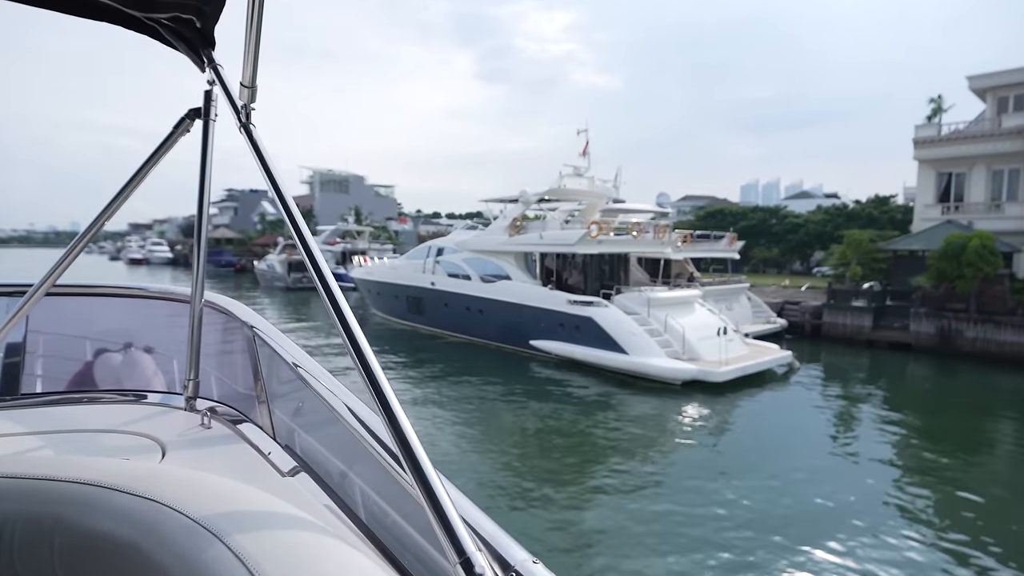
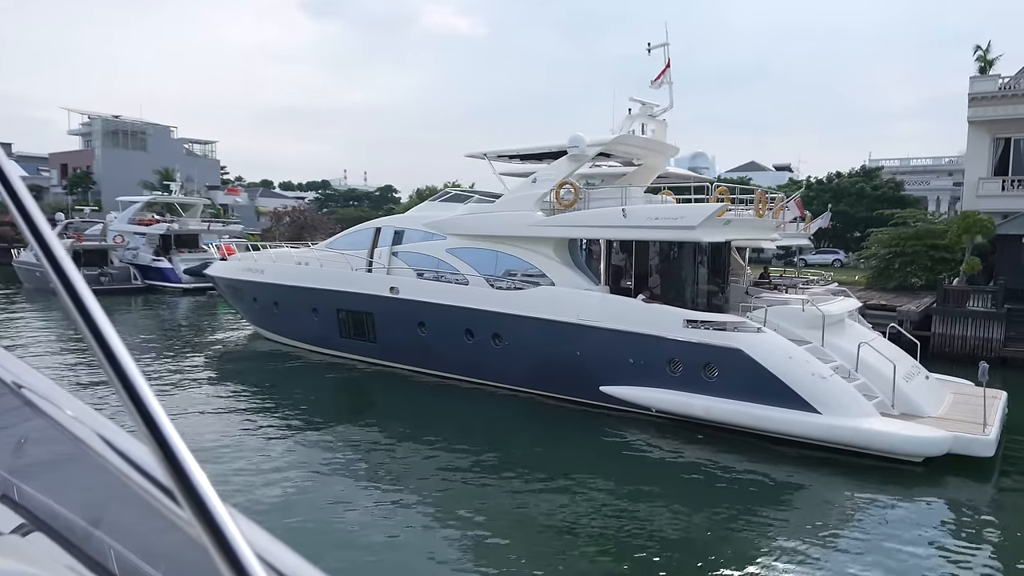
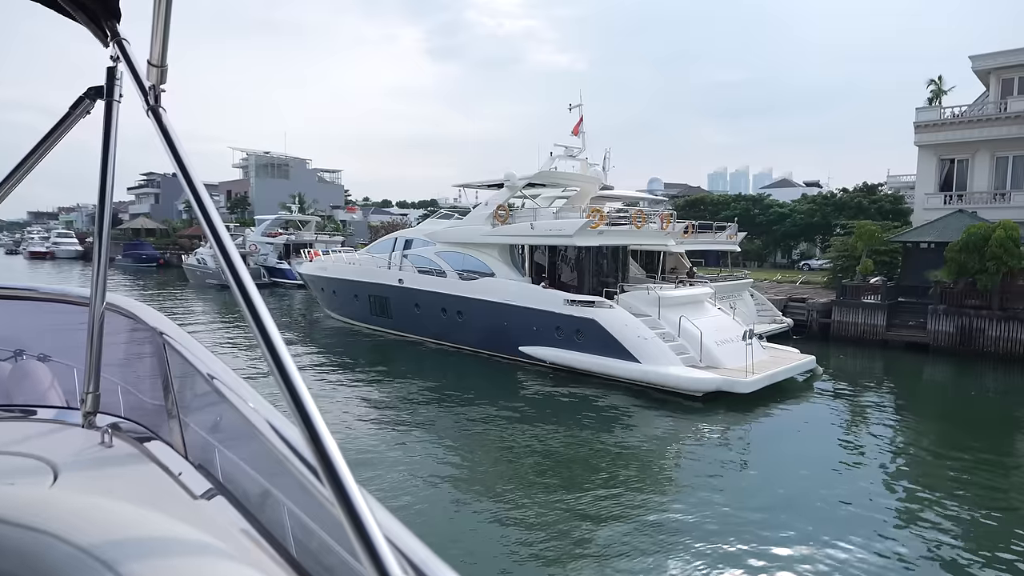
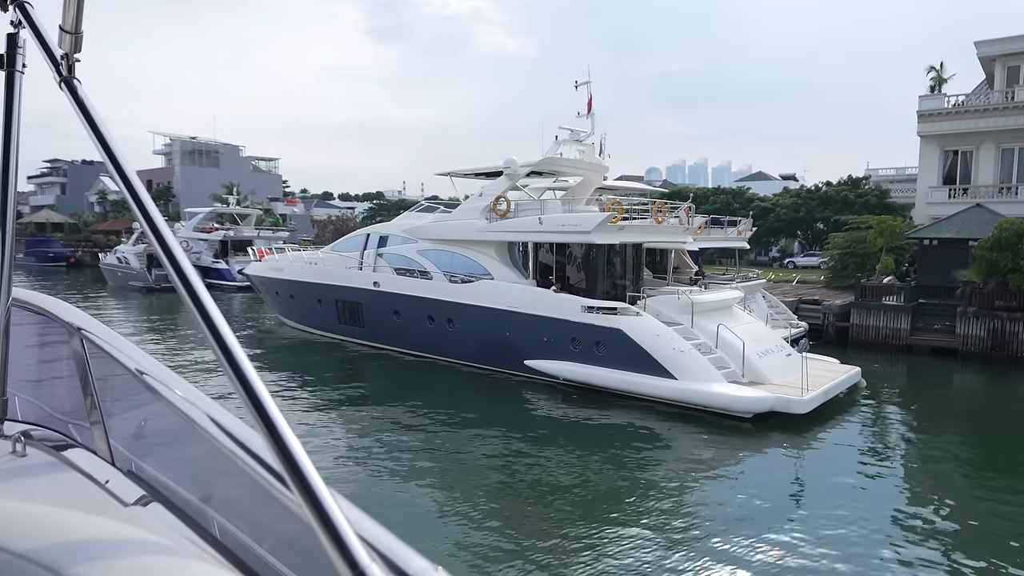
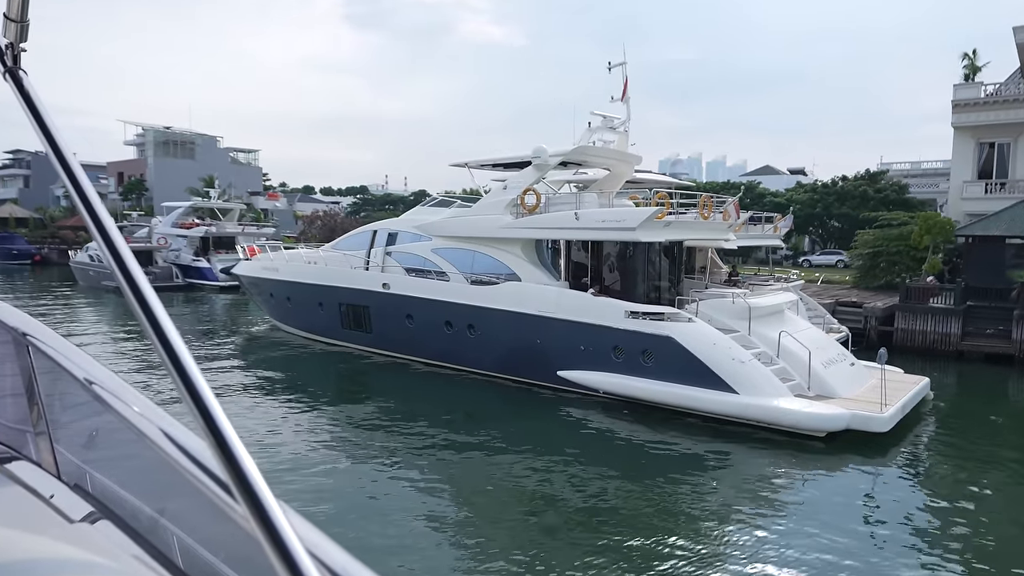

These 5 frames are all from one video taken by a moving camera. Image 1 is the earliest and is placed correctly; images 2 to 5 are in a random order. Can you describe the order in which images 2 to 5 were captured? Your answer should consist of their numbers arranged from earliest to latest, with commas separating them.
3, 4, 5, 2
